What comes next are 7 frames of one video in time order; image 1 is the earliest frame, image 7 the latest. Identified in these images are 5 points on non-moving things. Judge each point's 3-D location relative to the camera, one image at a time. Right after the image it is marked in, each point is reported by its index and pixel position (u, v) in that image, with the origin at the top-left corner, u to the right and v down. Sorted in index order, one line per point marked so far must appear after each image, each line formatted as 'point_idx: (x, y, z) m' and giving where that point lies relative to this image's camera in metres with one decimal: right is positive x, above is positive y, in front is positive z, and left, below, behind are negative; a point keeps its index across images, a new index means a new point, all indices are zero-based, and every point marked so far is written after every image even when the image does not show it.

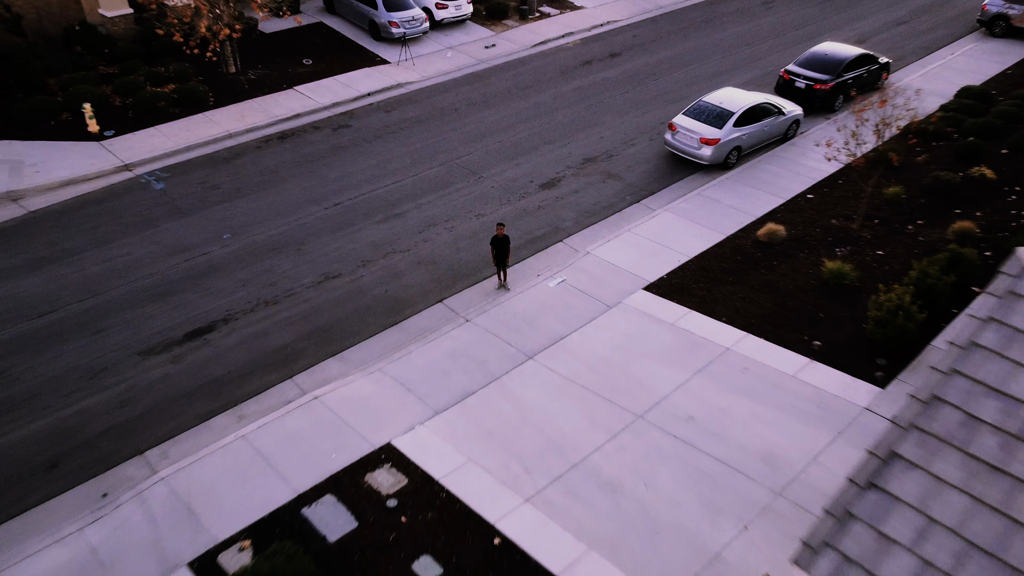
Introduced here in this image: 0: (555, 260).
0: (+2.4, +1.5, +11.6) m
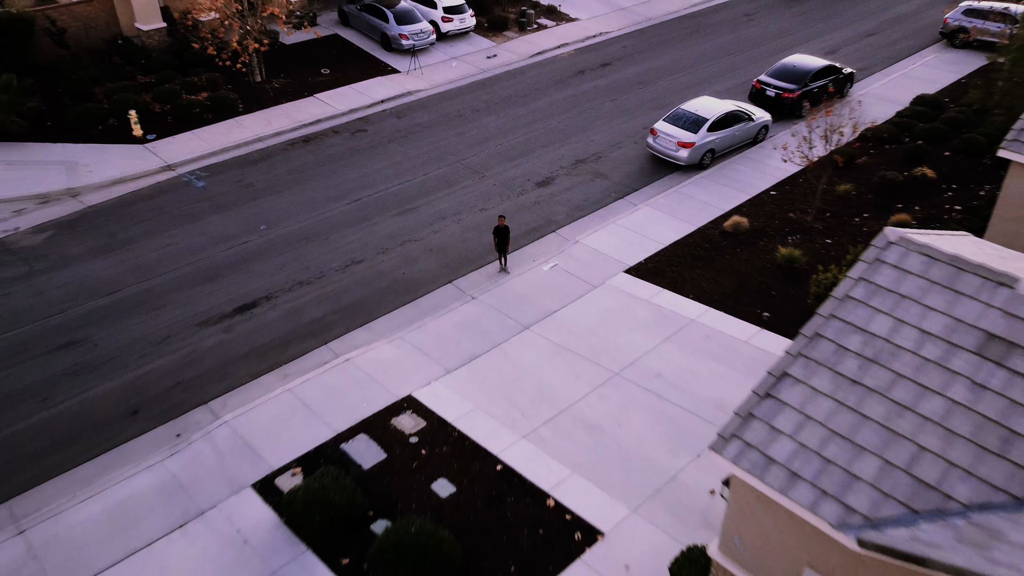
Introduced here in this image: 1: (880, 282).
0: (+2.4, +2.6, +13.4) m
1: (+11.8, +0.2, +6.6) m
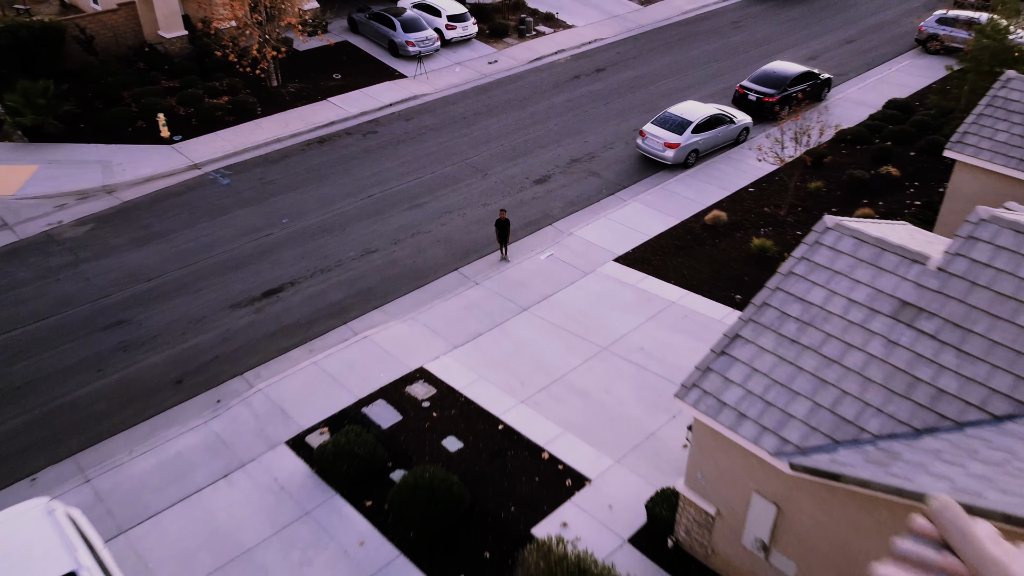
0: (+2.4, +3.4, +14.7) m
1: (+11.8, +1.1, +8.0) m
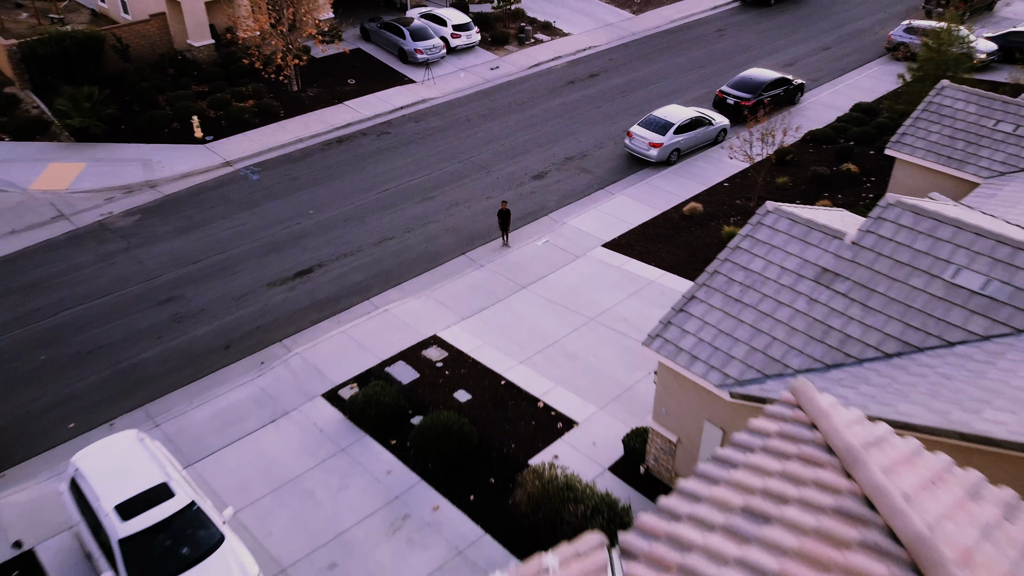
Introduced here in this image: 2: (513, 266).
0: (+2.4, +4.8, +16.6) m
1: (+11.8, +2.4, +9.9) m
2: (+0.1, +1.6, +15.4) m
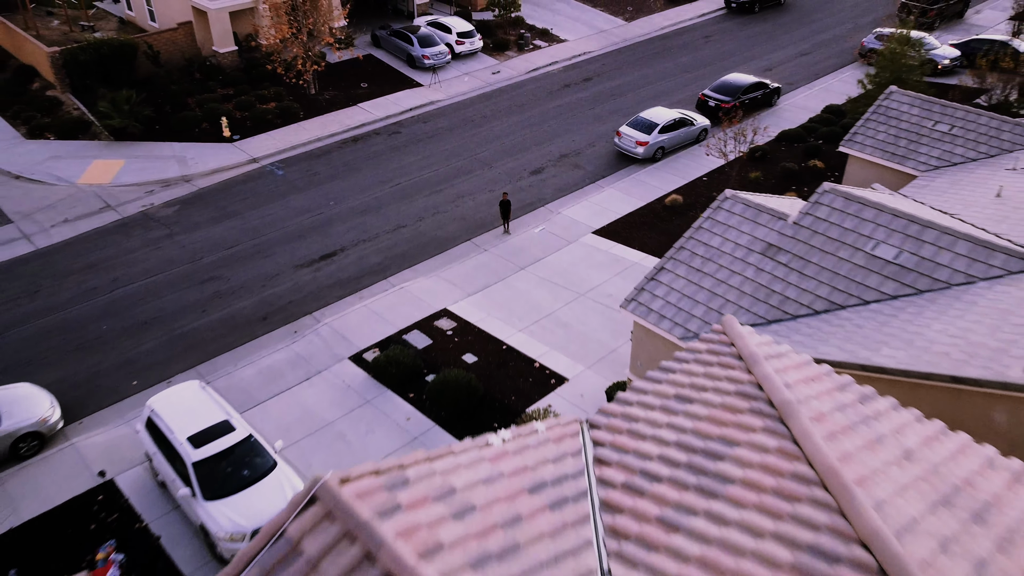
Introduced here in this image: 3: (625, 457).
0: (+2.5, +6.4, +18.6) m
1: (+11.8, +4.0, +11.9) m
2: (+0.1, +3.2, +17.4) m
3: (+3.3, -4.9, +6.0) m
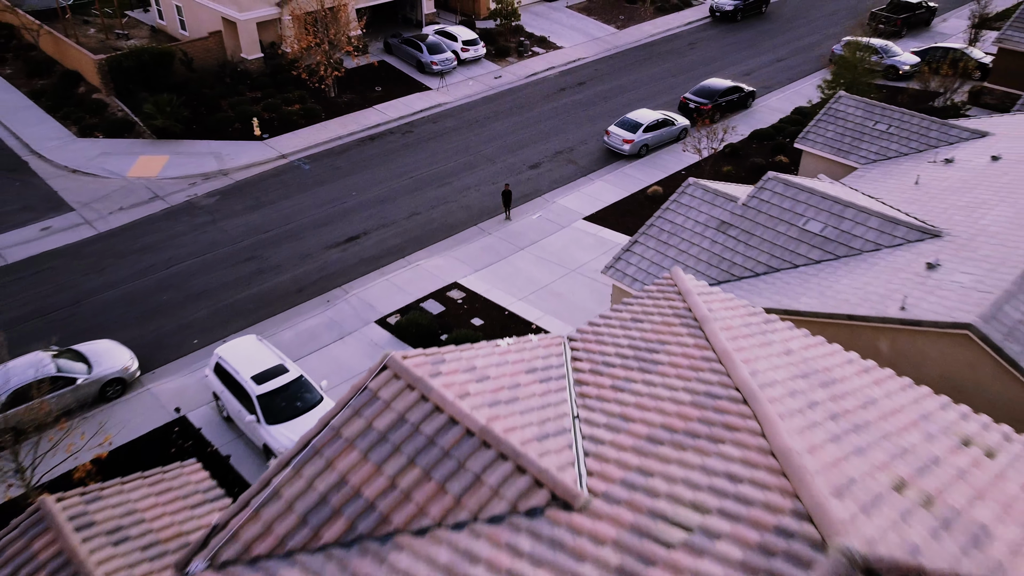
0: (+2.5, +8.4, +21.2) m
1: (+11.9, +6.1, +14.4) m
2: (+0.2, +5.3, +20.0) m
3: (+3.4, -2.8, +8.6) m
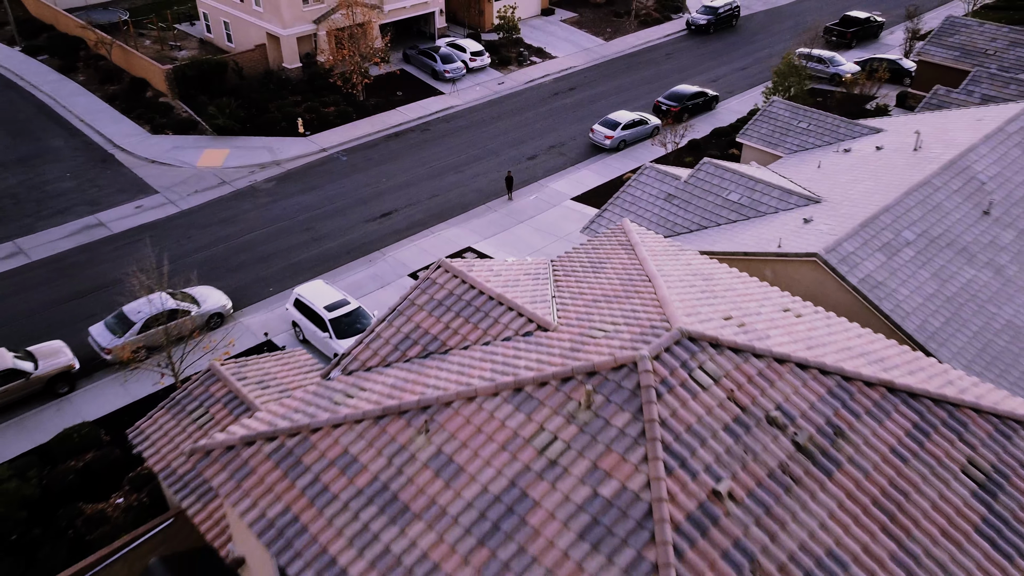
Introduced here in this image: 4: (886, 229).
0: (+2.7, +12.6, +26.1) m
1: (+12.1, +10.2, +19.4) m
2: (+0.4, +9.4, +24.9) m
3: (+3.5, +1.3, +13.6) m
4: (+27.9, +4.4, +15.3) m
